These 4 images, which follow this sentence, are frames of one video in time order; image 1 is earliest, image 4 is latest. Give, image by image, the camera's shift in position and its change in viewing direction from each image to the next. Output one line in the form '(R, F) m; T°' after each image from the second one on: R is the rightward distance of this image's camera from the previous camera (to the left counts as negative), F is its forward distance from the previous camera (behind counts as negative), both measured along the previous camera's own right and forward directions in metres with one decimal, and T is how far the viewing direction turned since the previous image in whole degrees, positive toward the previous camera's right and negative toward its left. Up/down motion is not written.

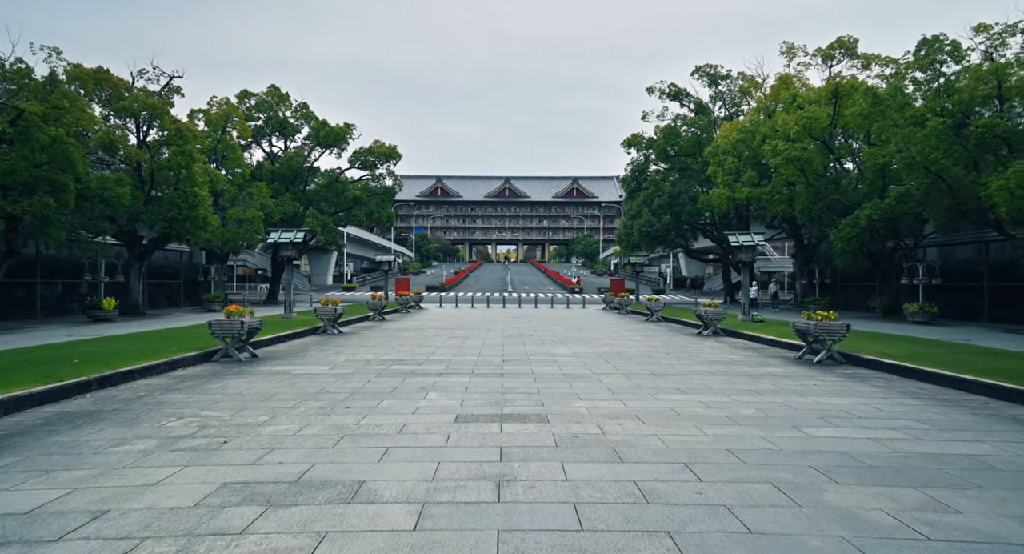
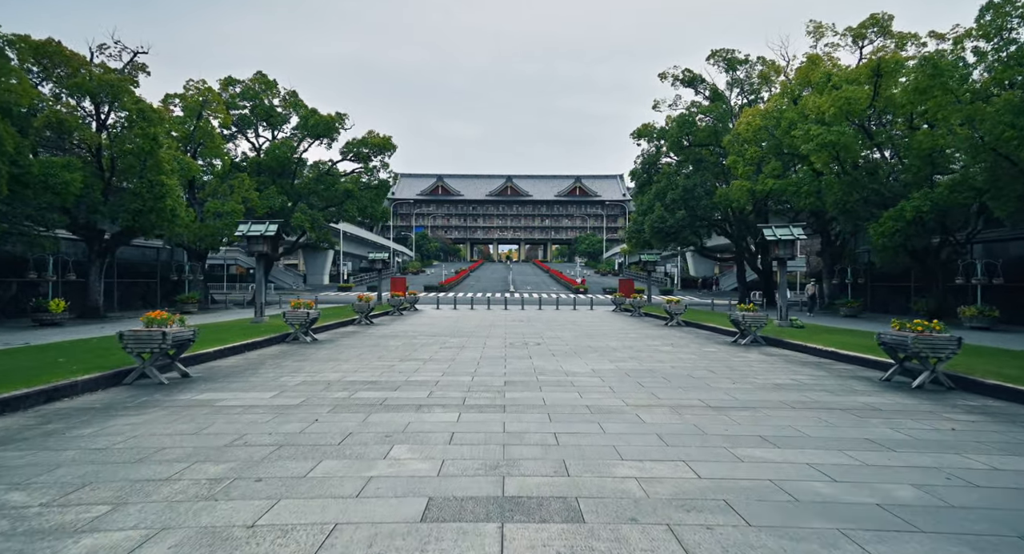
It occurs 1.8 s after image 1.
(0.0, +2.5) m; 0°
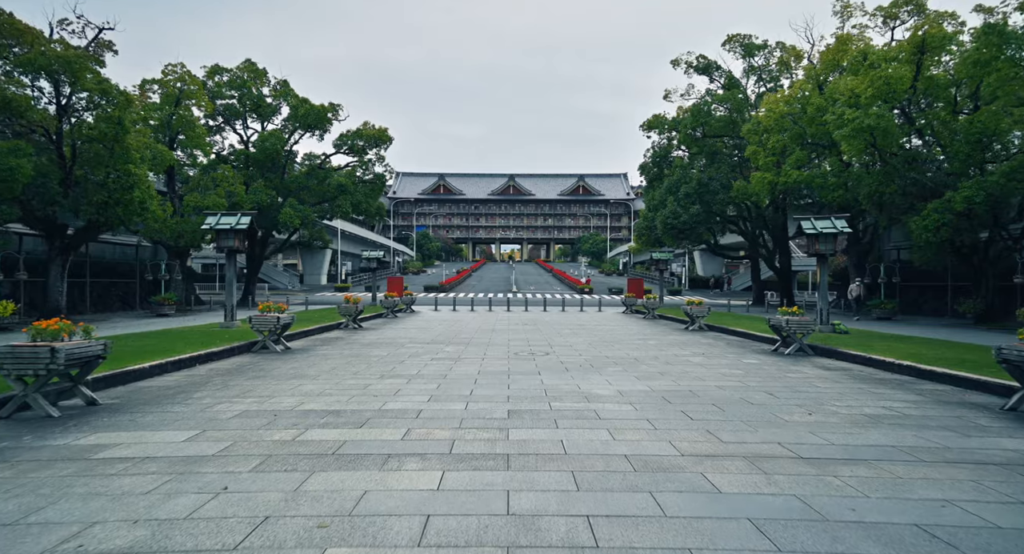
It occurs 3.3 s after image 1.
(0.0, +2.0) m; 0°
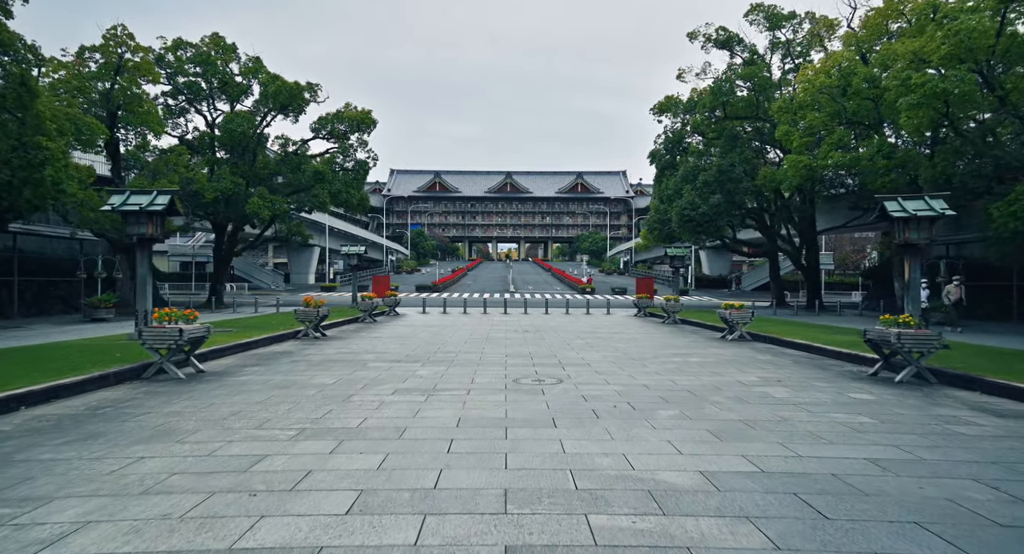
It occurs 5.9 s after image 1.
(0.0, +3.5) m; 0°
